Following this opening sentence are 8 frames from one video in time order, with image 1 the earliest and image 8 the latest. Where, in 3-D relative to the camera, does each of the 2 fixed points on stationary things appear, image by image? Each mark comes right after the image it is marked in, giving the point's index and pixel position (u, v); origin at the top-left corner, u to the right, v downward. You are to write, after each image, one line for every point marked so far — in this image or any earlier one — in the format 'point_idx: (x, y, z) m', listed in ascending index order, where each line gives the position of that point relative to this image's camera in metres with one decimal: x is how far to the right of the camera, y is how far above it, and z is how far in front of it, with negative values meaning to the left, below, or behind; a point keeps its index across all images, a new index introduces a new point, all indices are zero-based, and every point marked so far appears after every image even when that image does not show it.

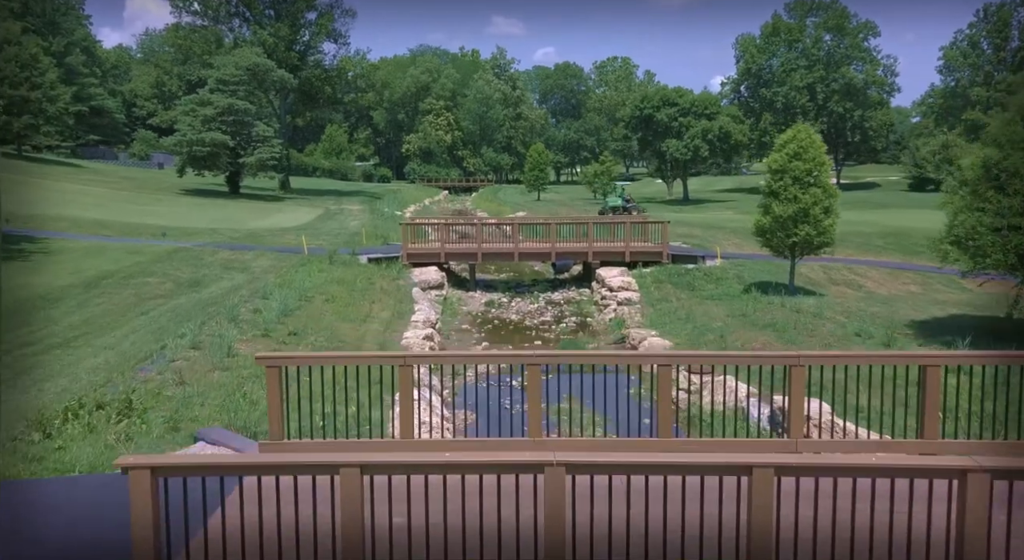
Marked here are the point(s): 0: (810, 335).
0: (+5.2, -1.0, +13.0) m
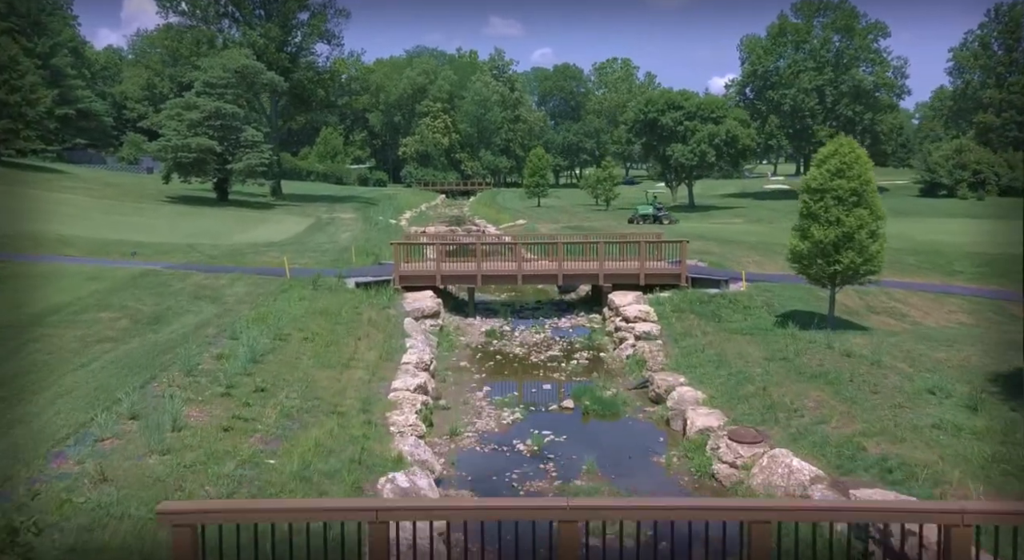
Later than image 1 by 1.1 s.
0: (+5.3, -1.6, +11.0) m
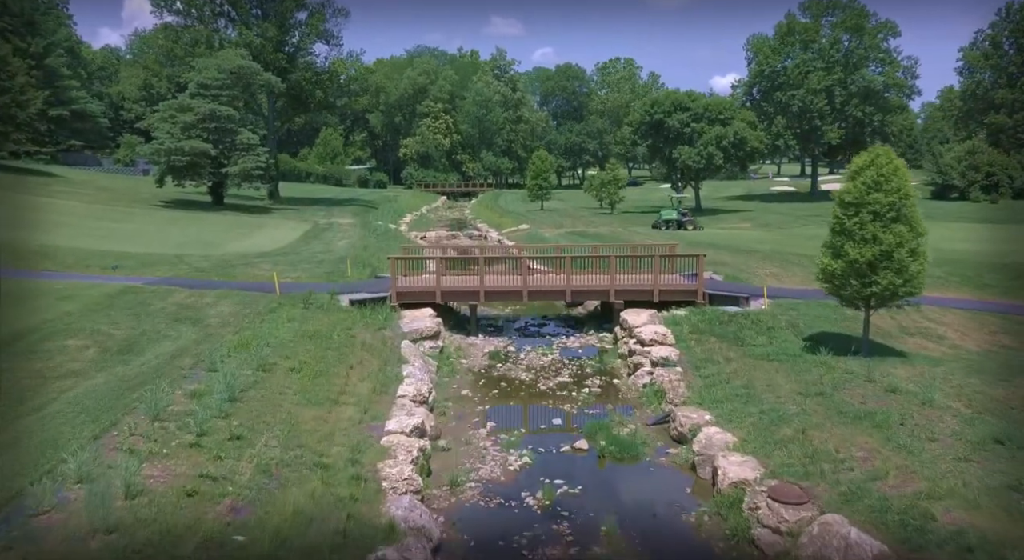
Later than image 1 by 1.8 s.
0: (+5.4, -2.1, +9.7) m
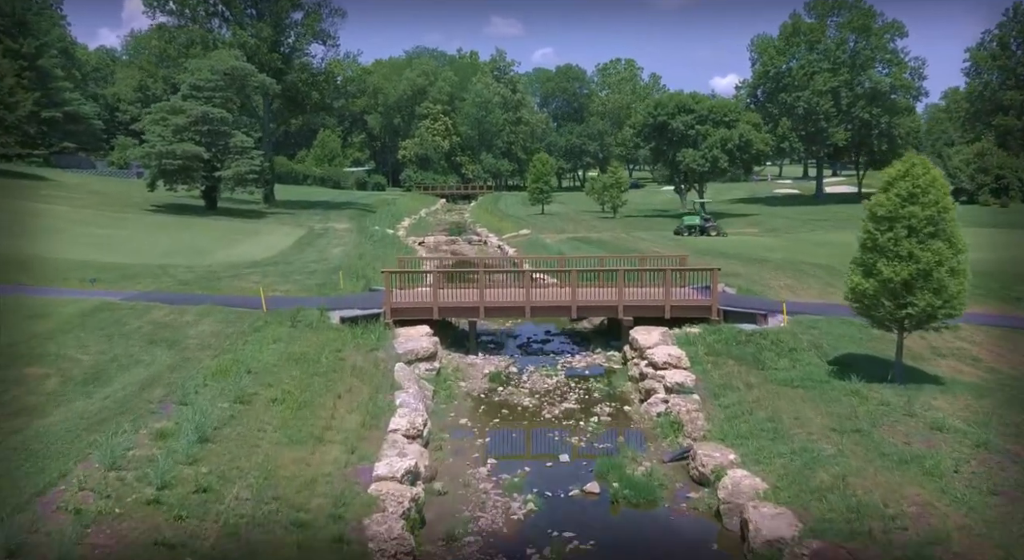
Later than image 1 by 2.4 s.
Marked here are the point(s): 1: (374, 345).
0: (+5.5, -2.4, +8.5) m
1: (-2.9, -1.4, +16.0) m
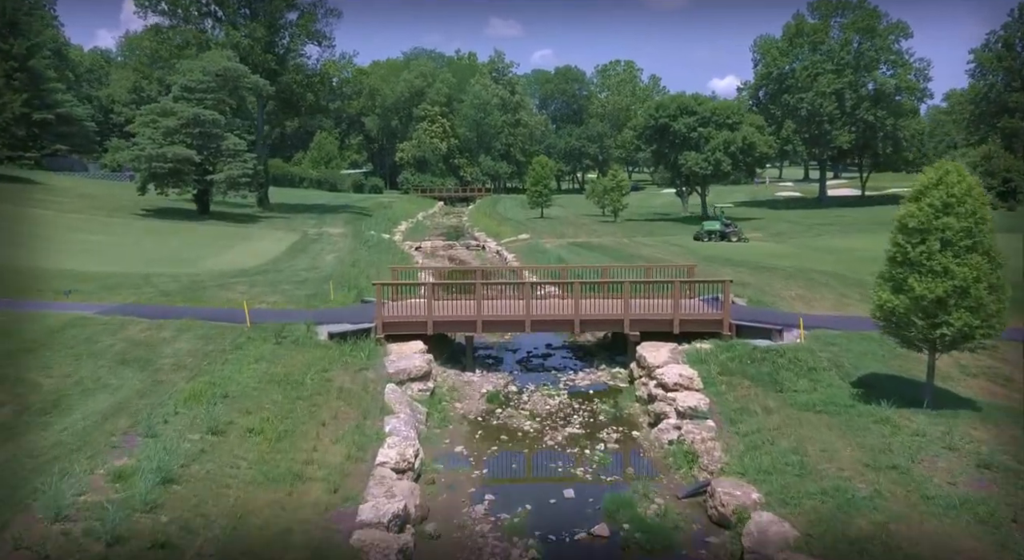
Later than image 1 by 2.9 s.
0: (+5.5, -2.7, +7.5) m
1: (-2.9, -1.7, +14.9) m
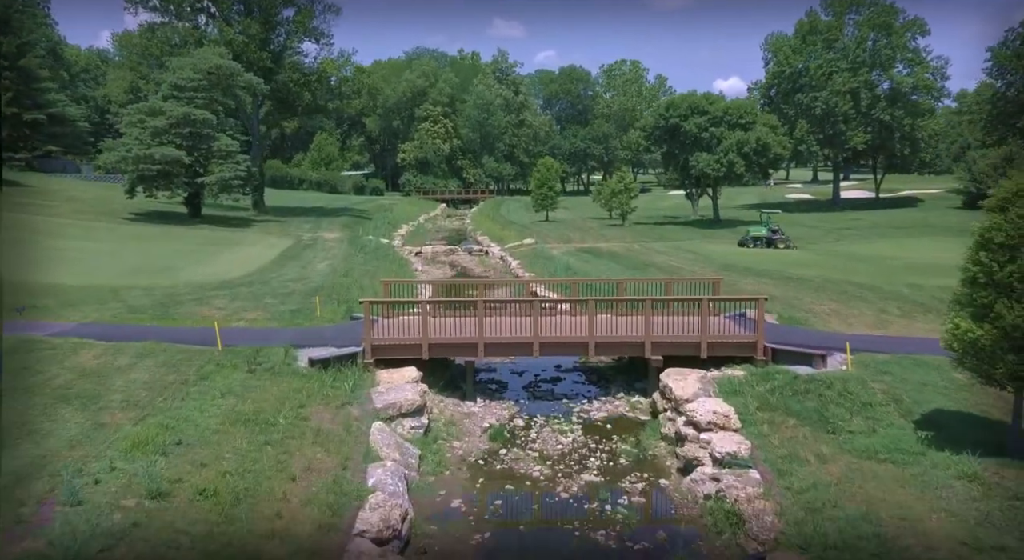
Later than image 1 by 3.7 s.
0: (+5.5, -3.0, +5.5) m
1: (-2.8, -2.0, +13.0) m
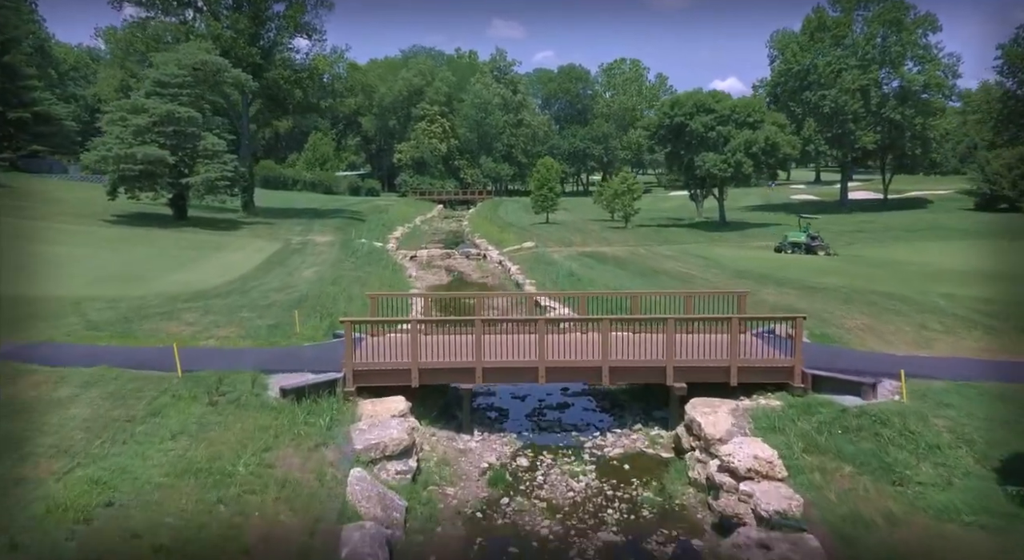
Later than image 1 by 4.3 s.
0: (+5.6, -3.3, +3.7) m
1: (-2.8, -2.3, +11.1) m
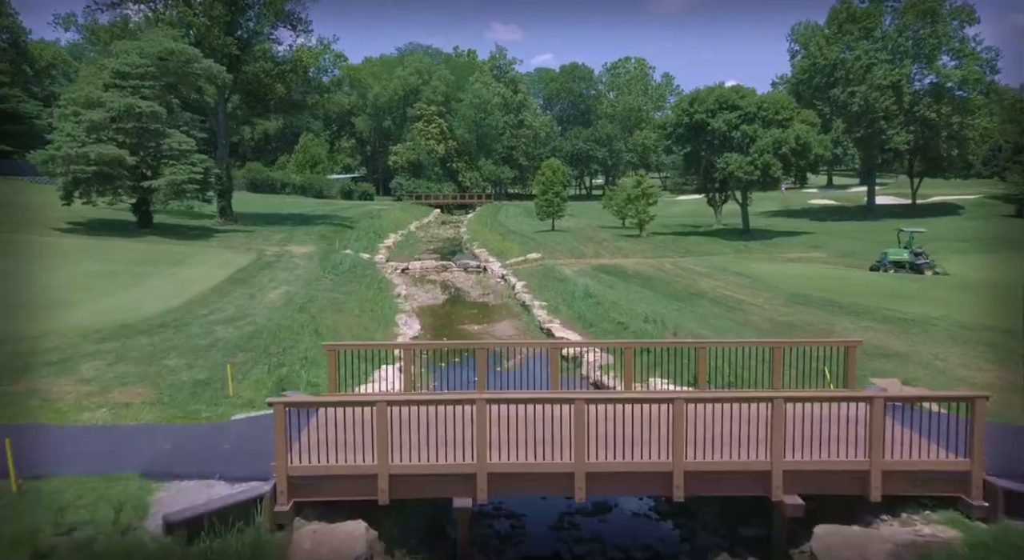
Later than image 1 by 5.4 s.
0: (+5.9, -3.9, -1.0) m
1: (-2.5, -2.9, +6.4) m
